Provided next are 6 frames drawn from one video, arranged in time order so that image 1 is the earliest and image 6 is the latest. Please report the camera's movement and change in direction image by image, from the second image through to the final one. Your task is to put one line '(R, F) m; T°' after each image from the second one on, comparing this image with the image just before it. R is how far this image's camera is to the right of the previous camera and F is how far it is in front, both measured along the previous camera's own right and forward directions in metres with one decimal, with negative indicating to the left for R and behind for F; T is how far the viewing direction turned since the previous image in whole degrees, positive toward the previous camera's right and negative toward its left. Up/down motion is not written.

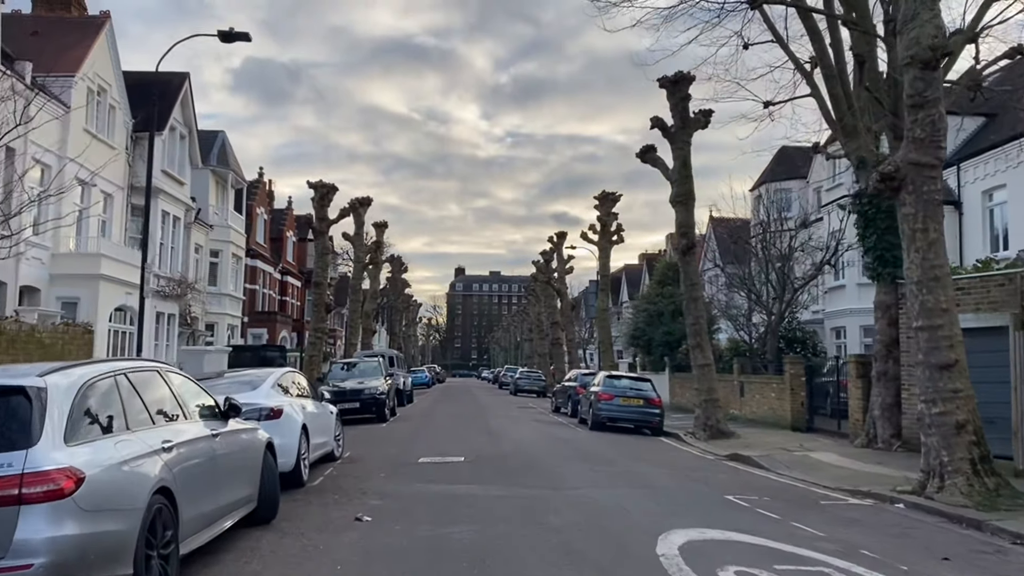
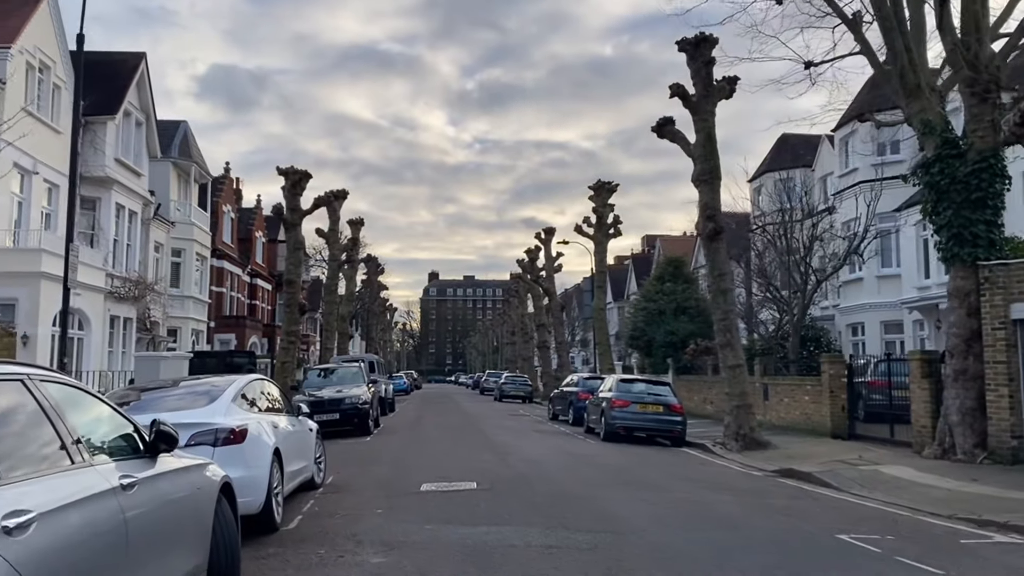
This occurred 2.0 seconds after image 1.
(-0.7, +2.8) m; +2°
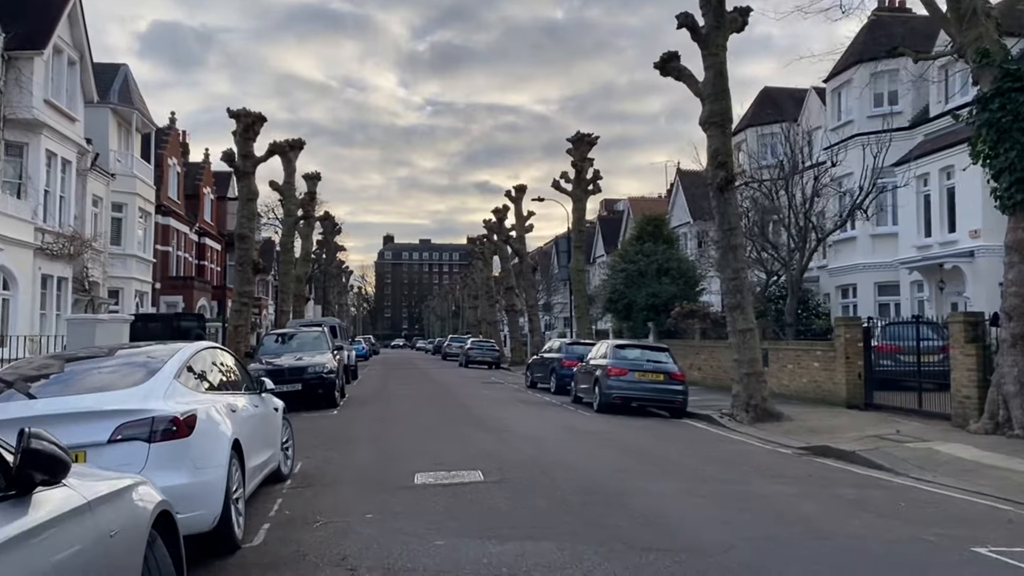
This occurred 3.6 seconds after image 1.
(-0.7, +2.2) m; +3°
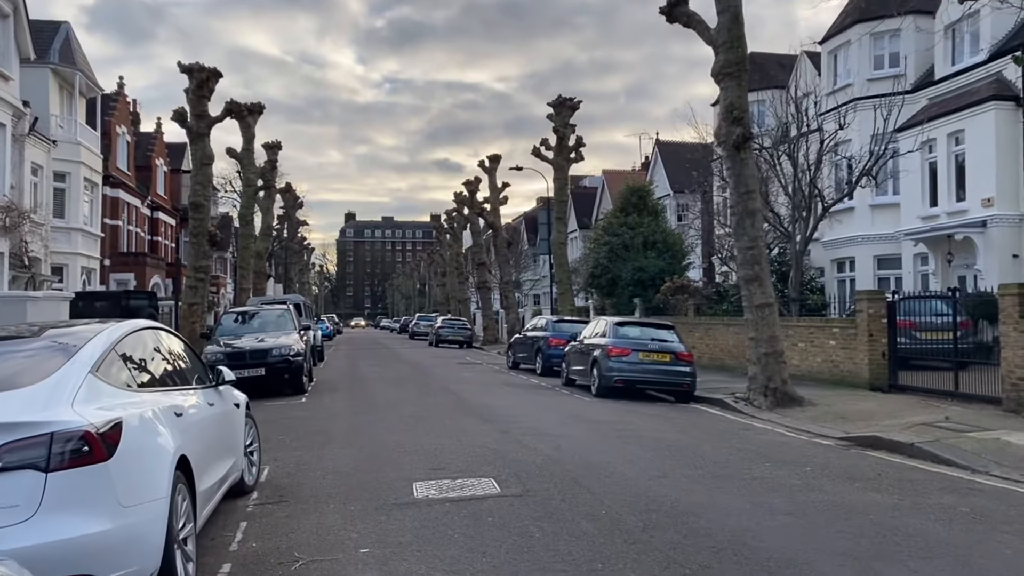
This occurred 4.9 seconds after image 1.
(-0.5, +1.9) m; +2°
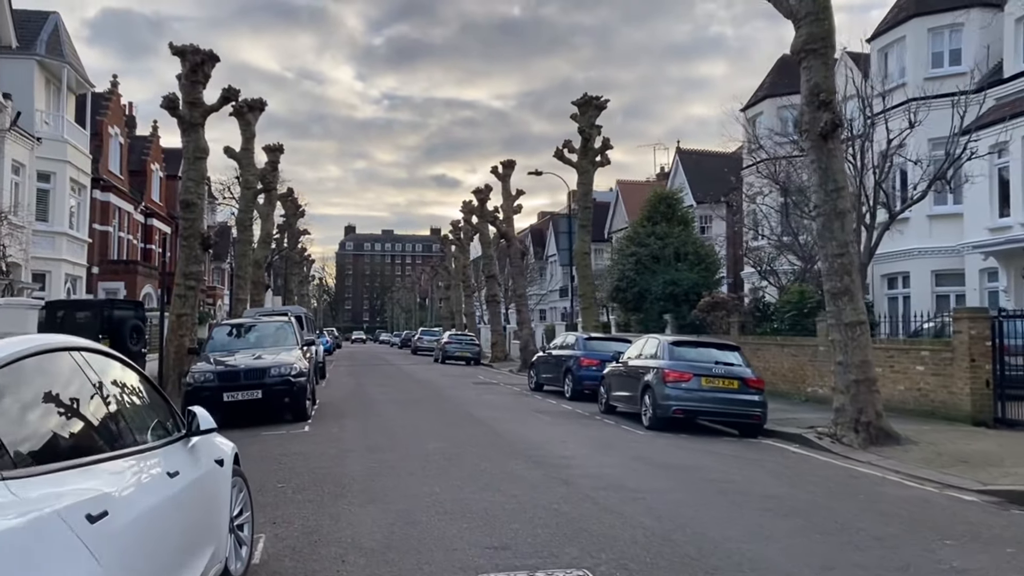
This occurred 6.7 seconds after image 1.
(-0.7, +2.5) m; 0°
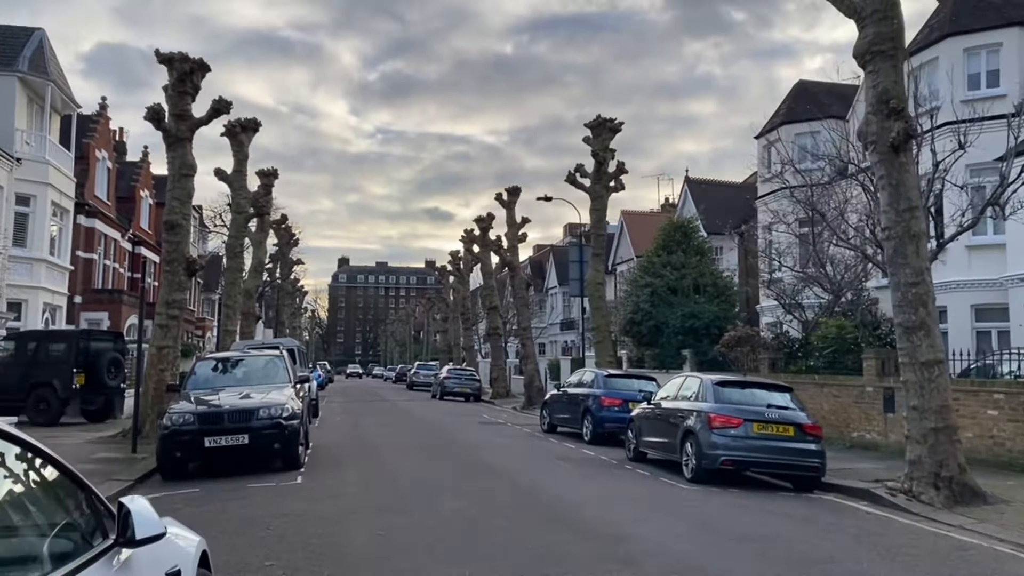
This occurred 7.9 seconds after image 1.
(-0.5, +1.7) m; 0°
